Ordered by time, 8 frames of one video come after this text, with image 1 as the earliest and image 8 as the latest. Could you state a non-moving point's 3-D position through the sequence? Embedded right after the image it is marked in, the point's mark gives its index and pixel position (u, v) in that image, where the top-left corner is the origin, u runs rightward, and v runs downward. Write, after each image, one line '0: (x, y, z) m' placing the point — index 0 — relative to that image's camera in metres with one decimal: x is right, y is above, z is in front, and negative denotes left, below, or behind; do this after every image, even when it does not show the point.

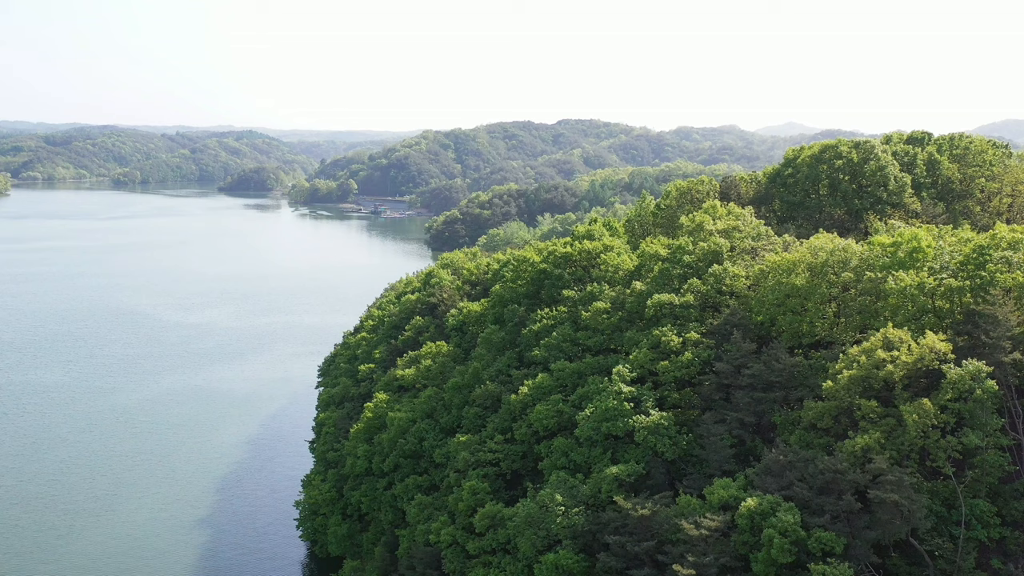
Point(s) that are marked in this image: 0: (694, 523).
0: (+4.3, -5.5, +17.4) m
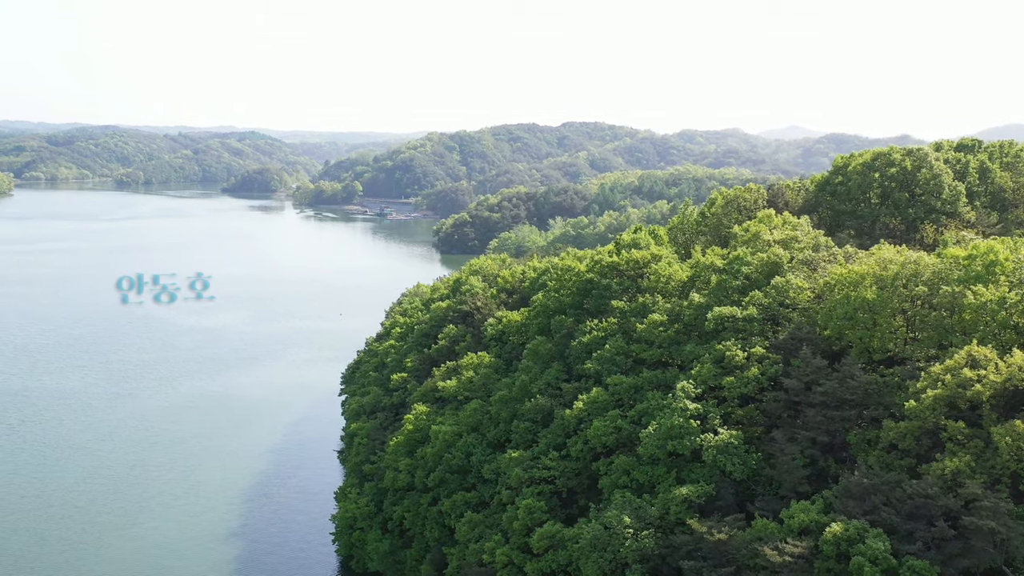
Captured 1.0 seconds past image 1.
0: (+5.9, -5.8, +16.7) m
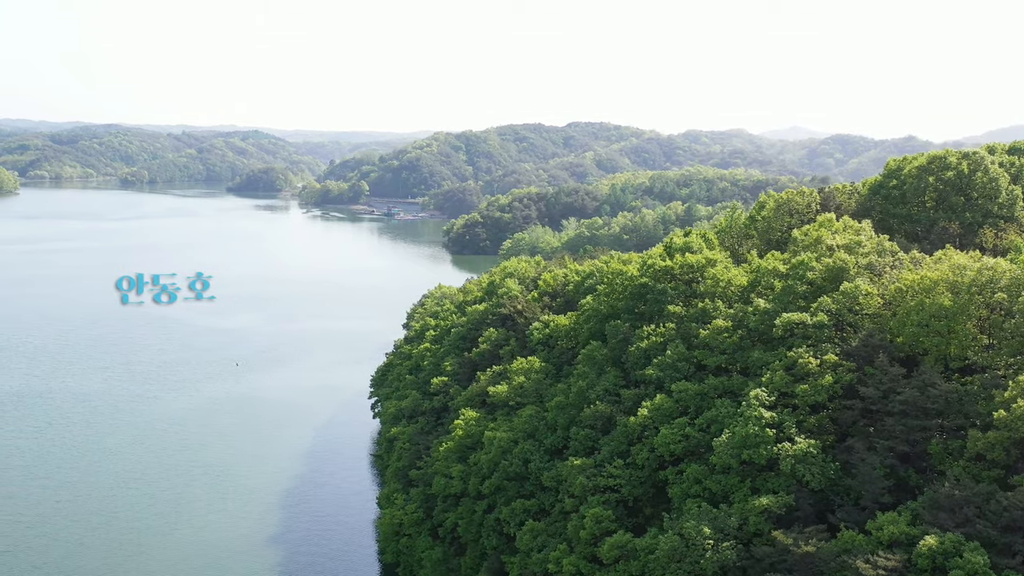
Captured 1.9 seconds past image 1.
0: (+7.8, -6.0, +16.4) m
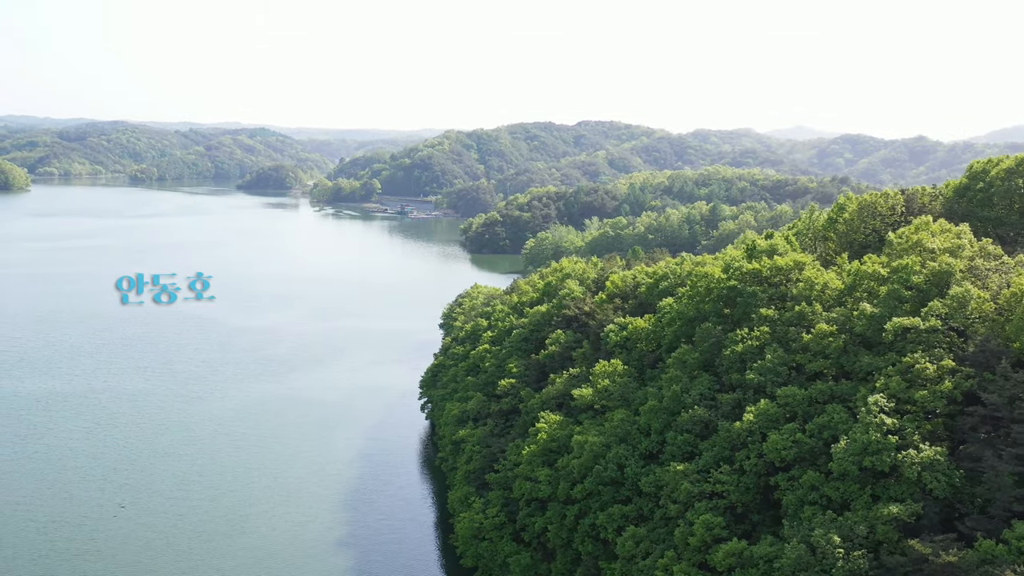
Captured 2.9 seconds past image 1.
0: (+10.9, -6.2, +16.1) m
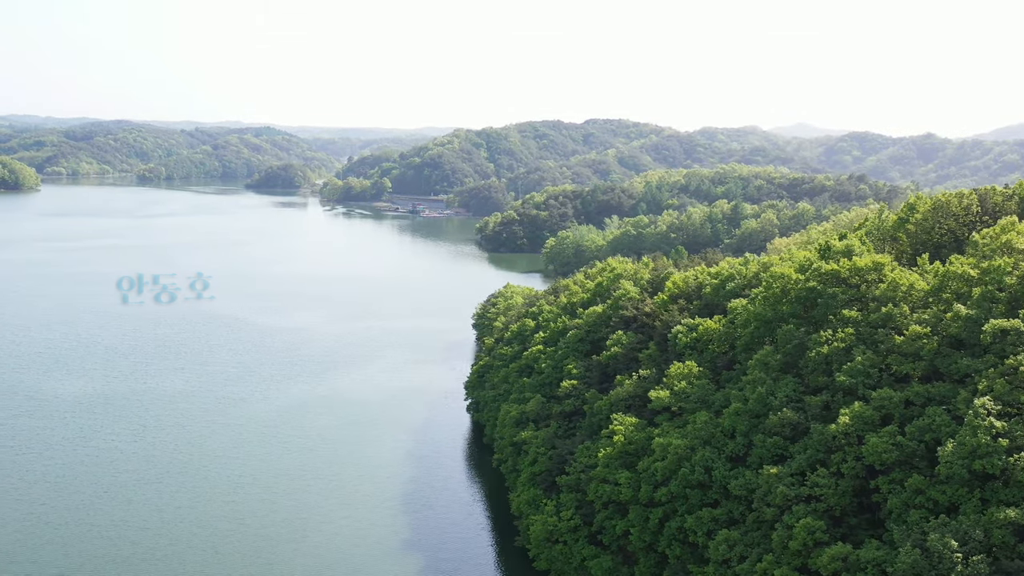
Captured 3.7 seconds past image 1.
0: (+13.7, -6.2, +16.0) m
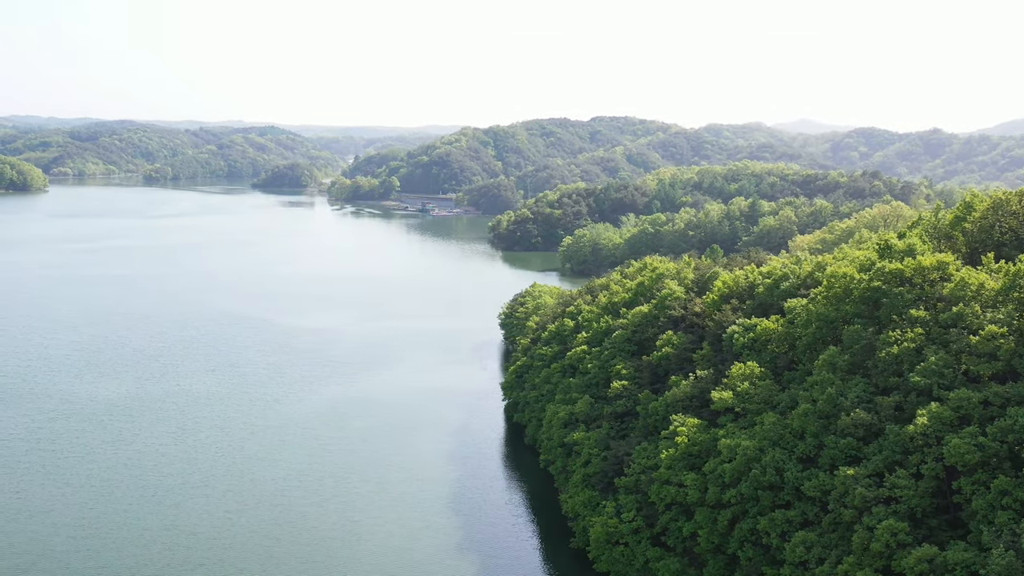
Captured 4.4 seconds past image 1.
0: (+15.9, -6.2, +15.9) m
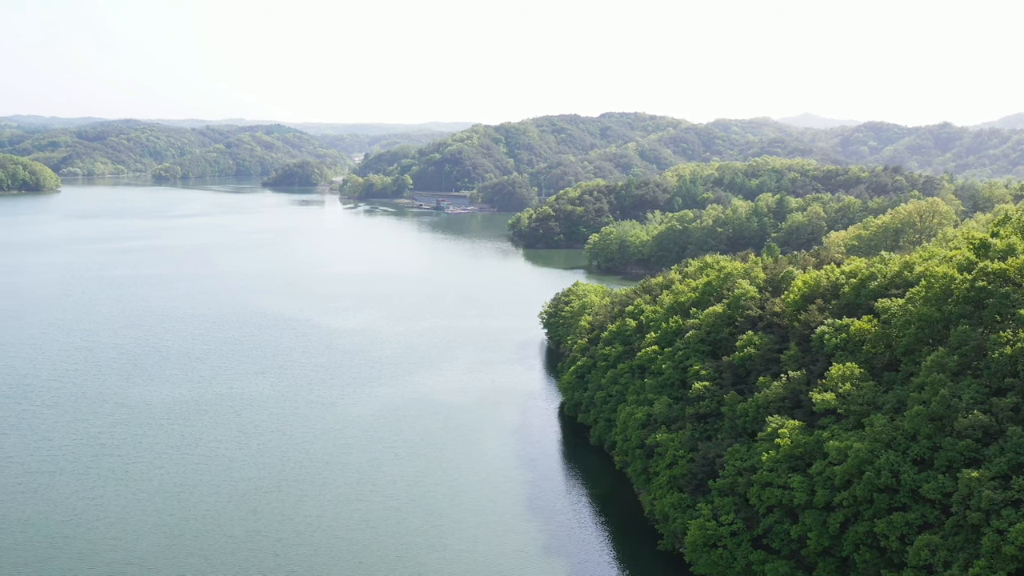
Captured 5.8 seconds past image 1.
0: (+19.5, -6.3, +15.8) m
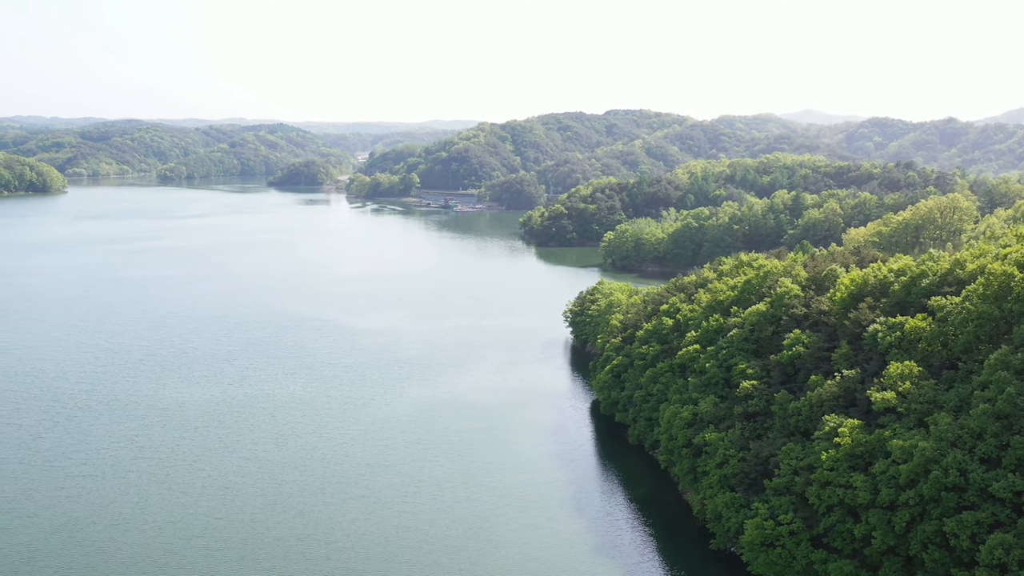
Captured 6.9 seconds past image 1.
0: (+21.7, -6.2, +15.8) m
